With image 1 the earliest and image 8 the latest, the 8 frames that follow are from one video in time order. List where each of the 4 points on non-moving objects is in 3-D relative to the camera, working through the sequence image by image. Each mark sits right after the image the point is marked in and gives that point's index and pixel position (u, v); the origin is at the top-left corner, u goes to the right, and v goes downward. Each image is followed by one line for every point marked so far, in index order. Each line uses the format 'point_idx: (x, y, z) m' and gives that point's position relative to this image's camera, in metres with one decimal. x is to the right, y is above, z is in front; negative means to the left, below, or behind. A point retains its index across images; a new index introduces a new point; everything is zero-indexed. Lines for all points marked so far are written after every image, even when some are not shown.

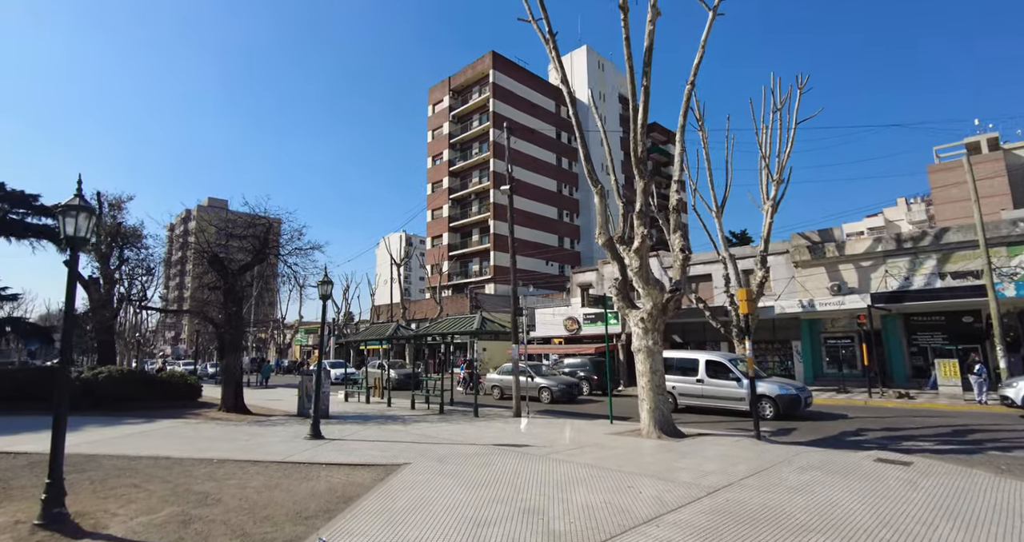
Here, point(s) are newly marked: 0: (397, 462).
0: (-2.2, -3.7, +9.8) m
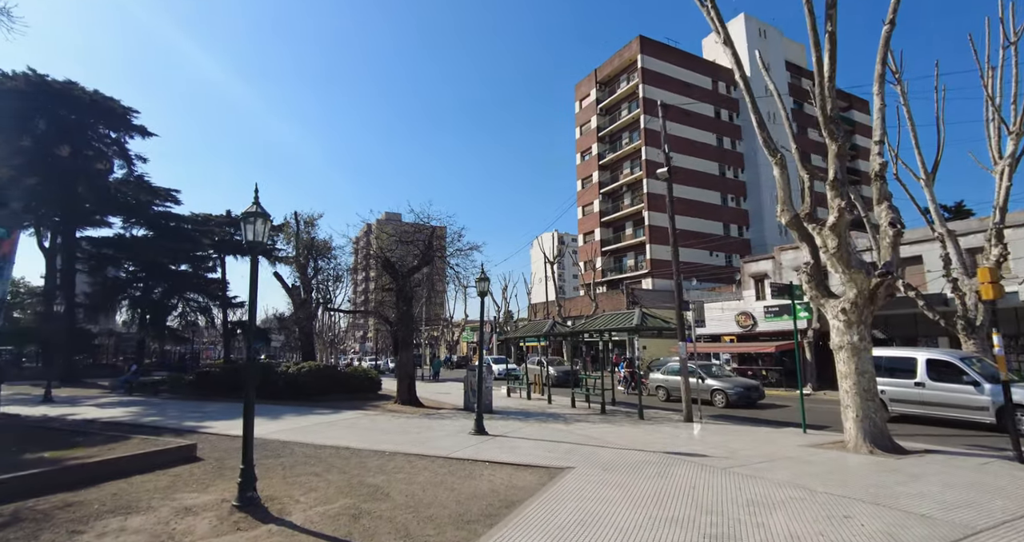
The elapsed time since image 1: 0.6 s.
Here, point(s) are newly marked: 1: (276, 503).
0: (+0.9, -3.5, +9.3) m
1: (-2.9, -2.9, +6.4) m
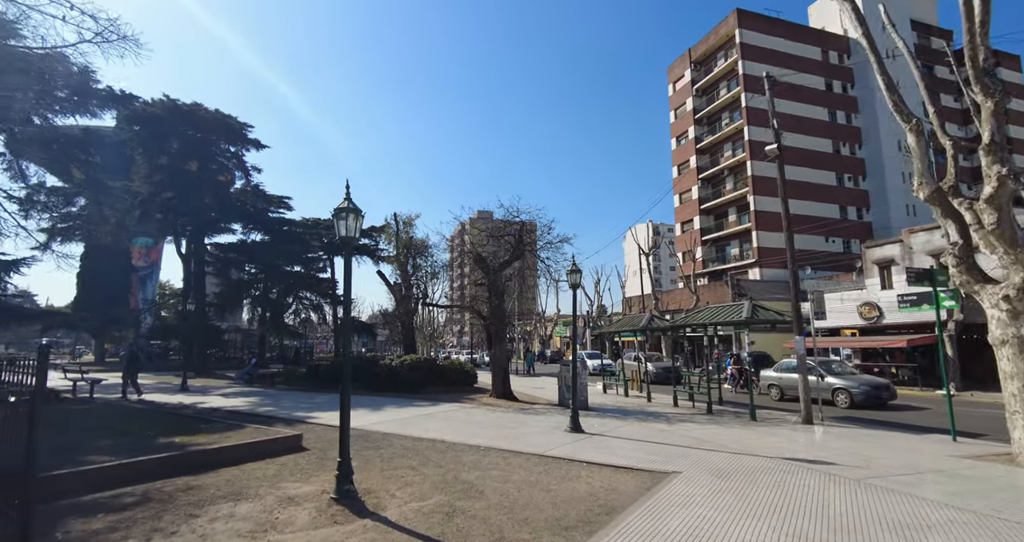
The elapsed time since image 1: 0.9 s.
0: (+2.5, -3.3, +8.6) m
1: (-1.7, -2.8, +6.4) m
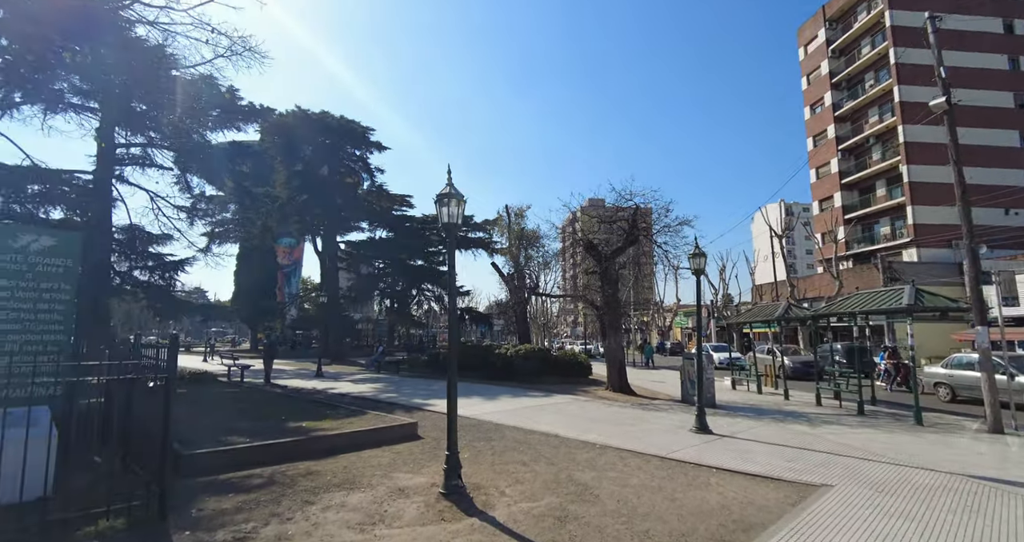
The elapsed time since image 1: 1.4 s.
0: (+4.3, -3.0, +7.3) m
1: (-0.4, -2.7, +6.1) m
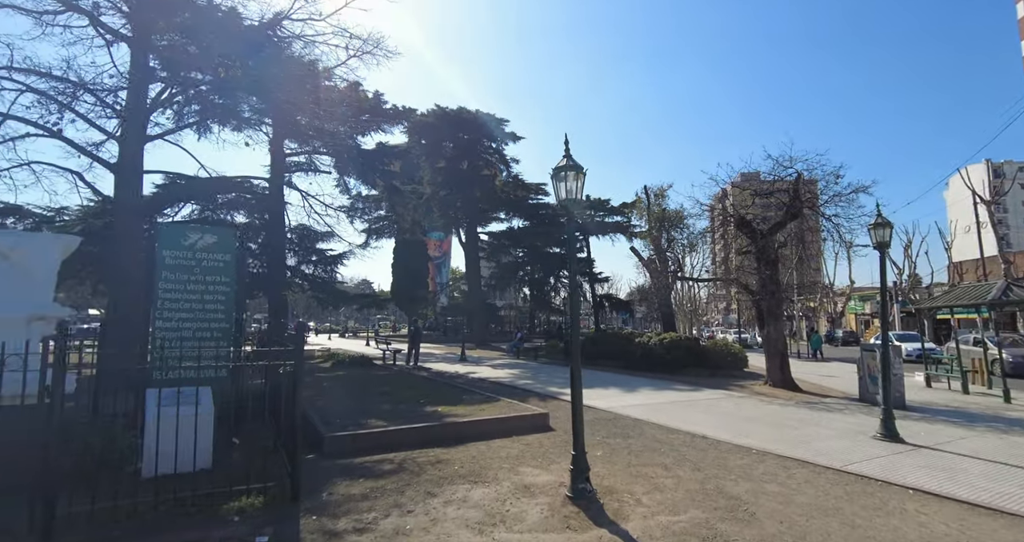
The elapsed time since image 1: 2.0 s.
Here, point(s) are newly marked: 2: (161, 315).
0: (+5.9, -2.6, +5.4) m
1: (+1.1, -2.4, +5.5) m
2: (-4.6, -0.6, +6.8) m
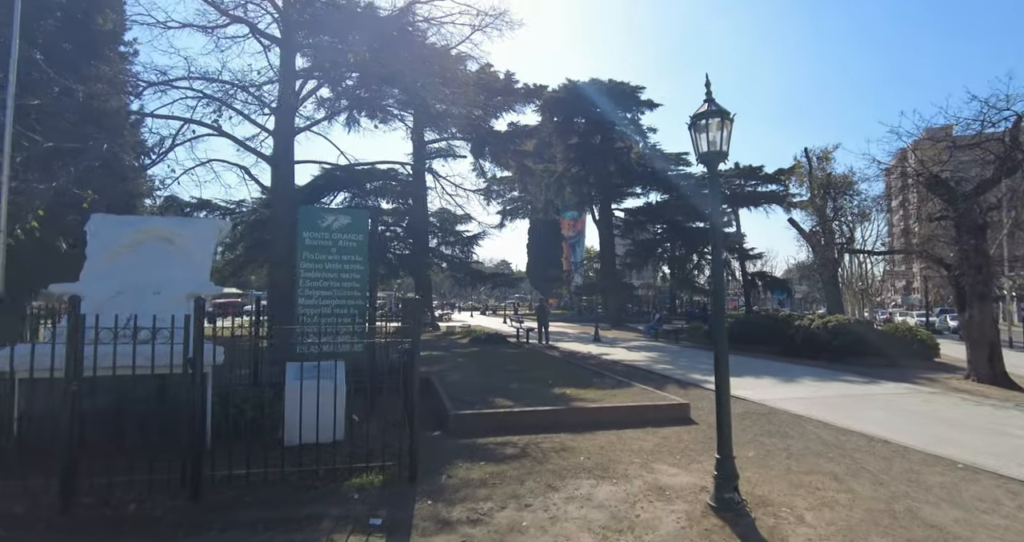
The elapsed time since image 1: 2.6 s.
0: (+6.9, -2.3, +3.3) m
1: (+2.3, -2.2, +4.6) m
2: (-2.9, -0.3, +7.2) m
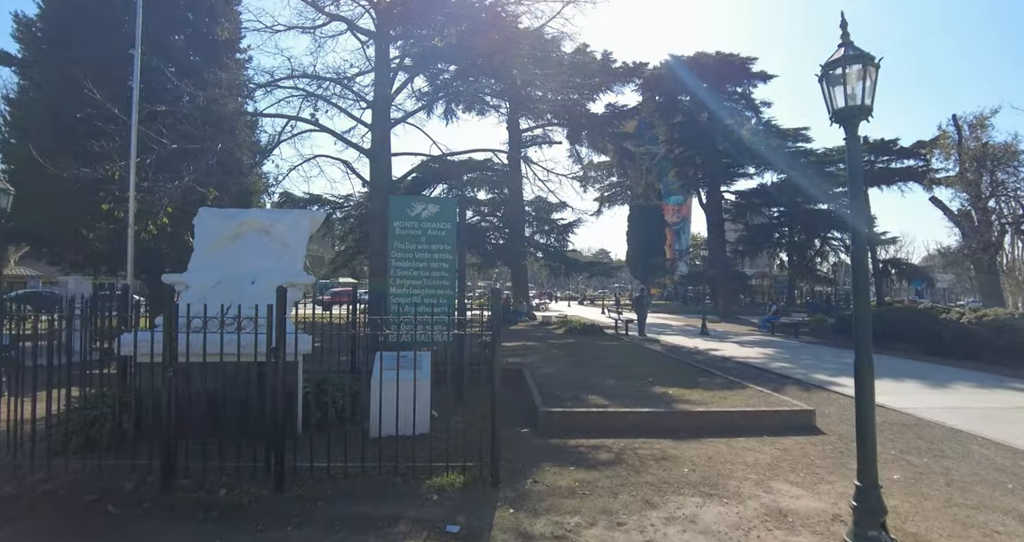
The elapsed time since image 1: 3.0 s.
0: (+7.2, -2.2, +1.5) m
1: (+3.0, -2.1, +3.7) m
2: (-1.6, -0.2, +7.2) m
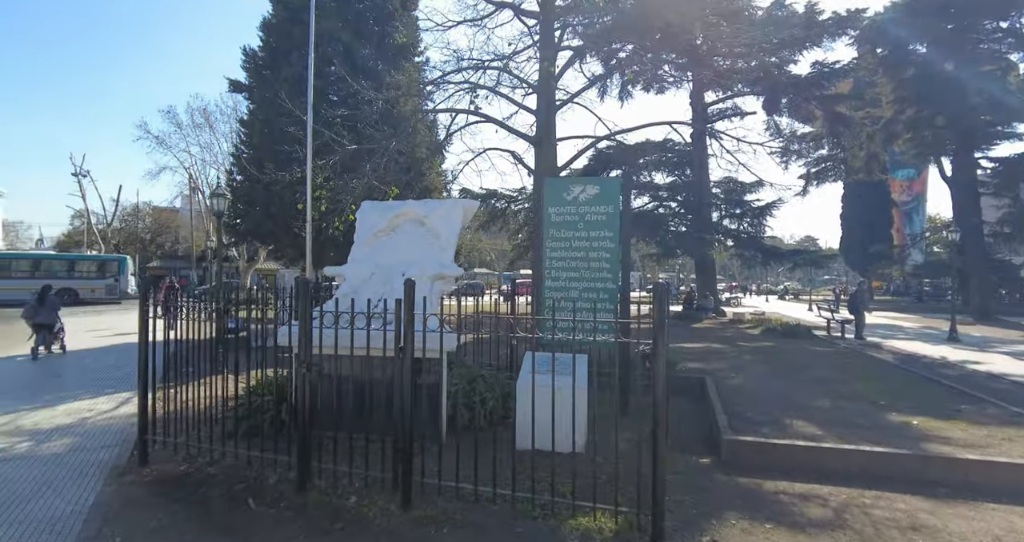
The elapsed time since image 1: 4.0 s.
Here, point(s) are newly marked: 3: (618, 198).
0: (+7.0, -2.2, -1.8) m
1: (+3.6, -2.0, +1.7) m
2: (+0.5, 0.0, +6.5) m
3: (+1.3, +0.9, +6.4) m
